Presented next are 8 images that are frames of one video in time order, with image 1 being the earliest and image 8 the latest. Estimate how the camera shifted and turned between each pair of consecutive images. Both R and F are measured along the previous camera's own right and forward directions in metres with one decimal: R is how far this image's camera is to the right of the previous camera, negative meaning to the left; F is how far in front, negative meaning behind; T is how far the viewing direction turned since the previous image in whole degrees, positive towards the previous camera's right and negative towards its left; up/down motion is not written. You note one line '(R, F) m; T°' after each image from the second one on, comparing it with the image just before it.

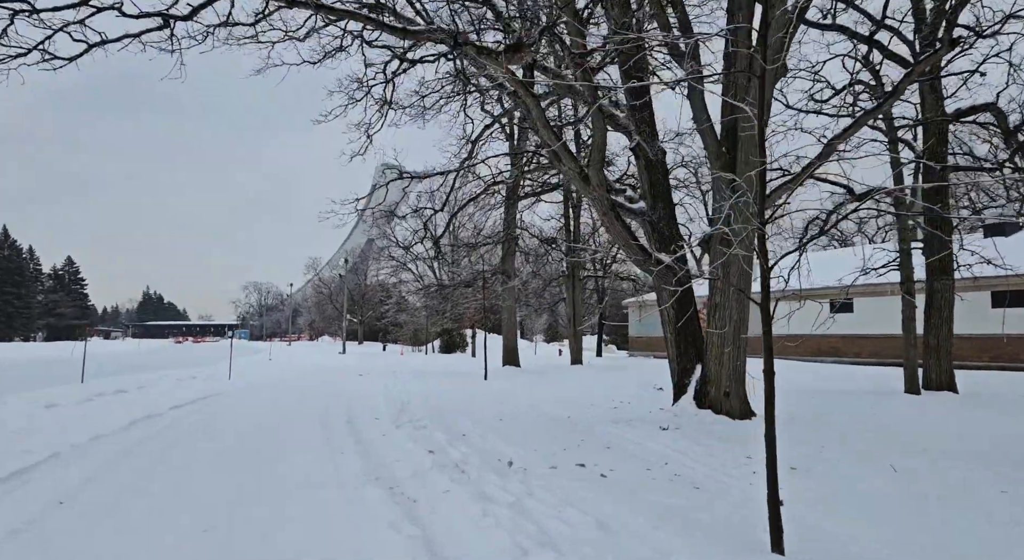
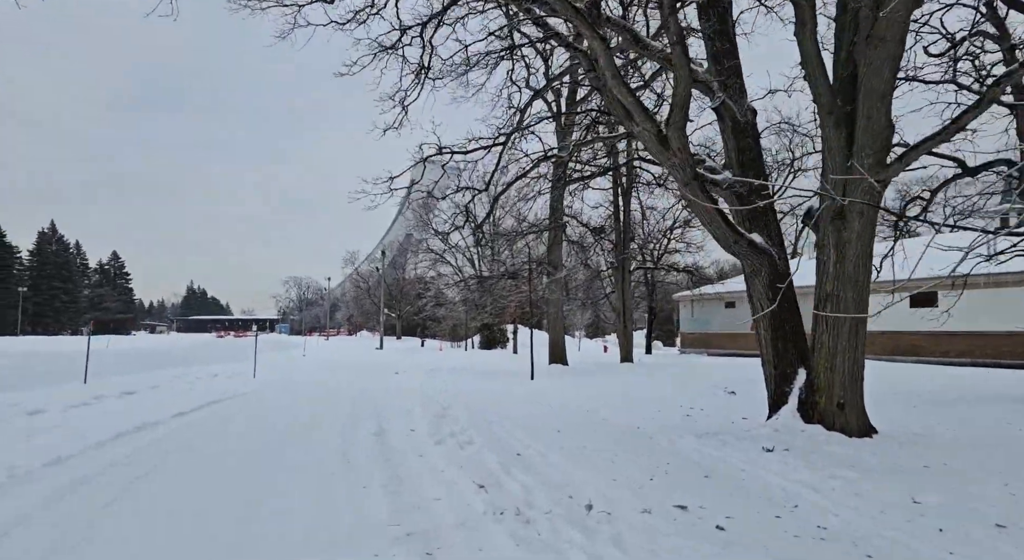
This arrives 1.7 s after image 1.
(-0.3, +1.3) m; -4°
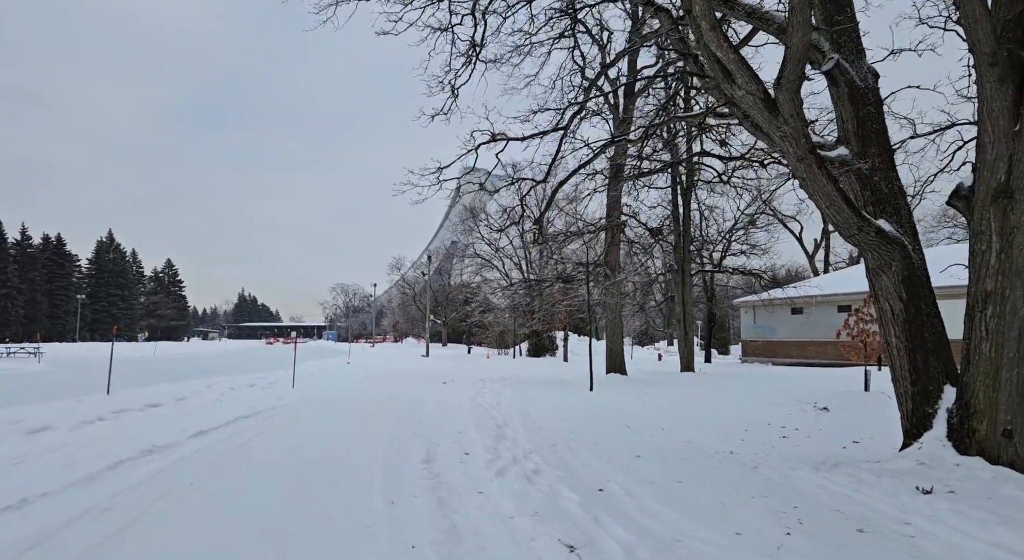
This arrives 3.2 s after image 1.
(-0.3, +1.0) m; -4°
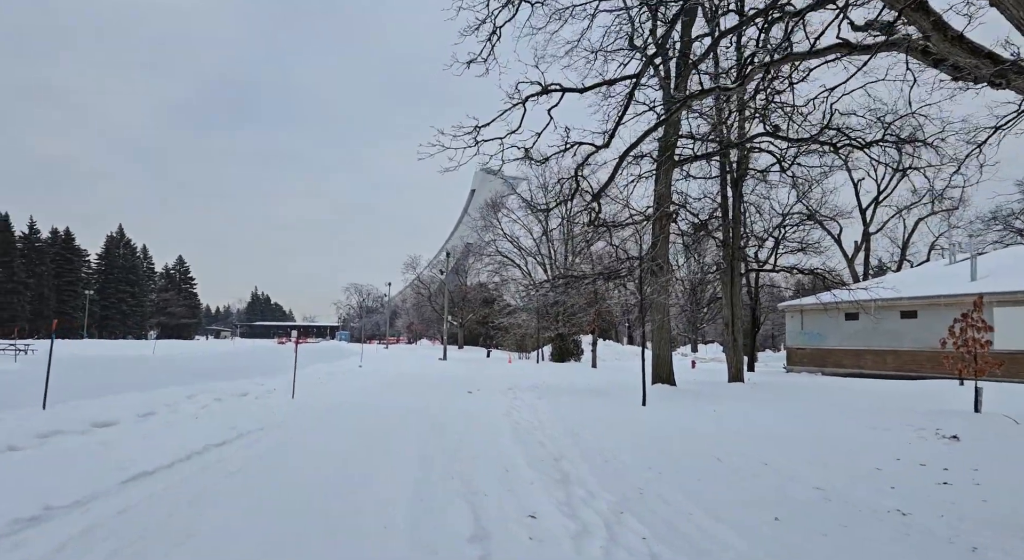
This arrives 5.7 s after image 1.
(-0.5, +1.8) m; -1°
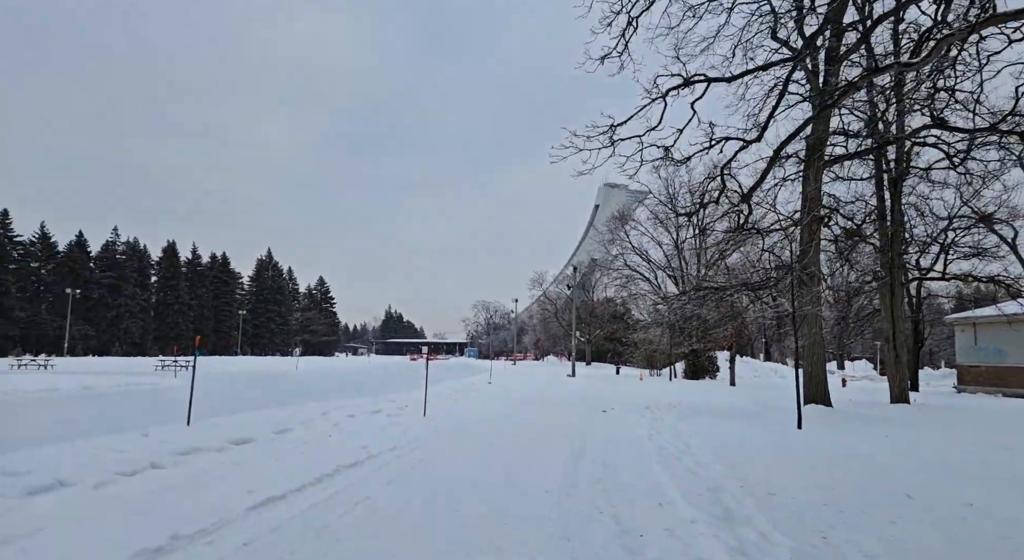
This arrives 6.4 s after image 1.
(-0.2, +0.5) m; -12°
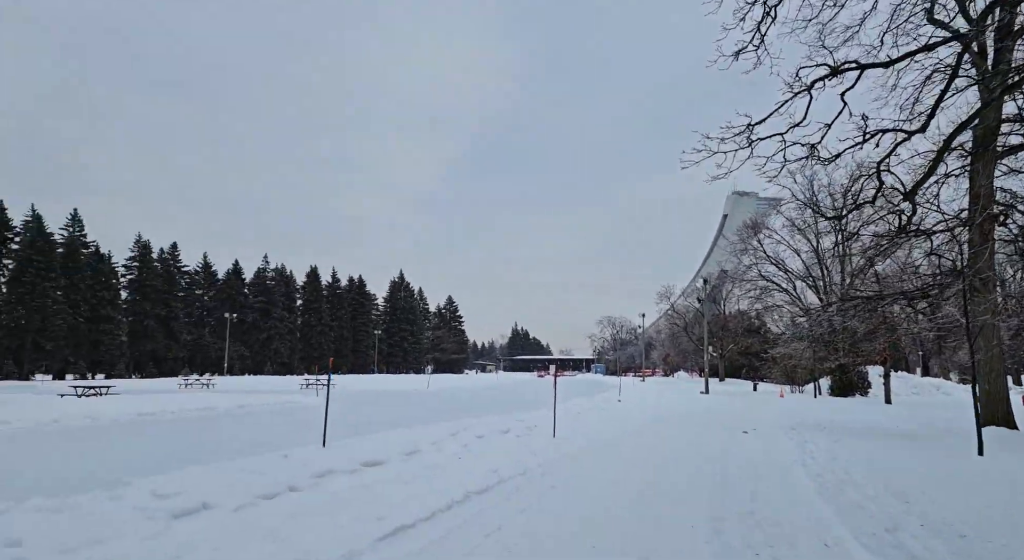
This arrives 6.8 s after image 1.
(-0.1, +0.3) m; -12°
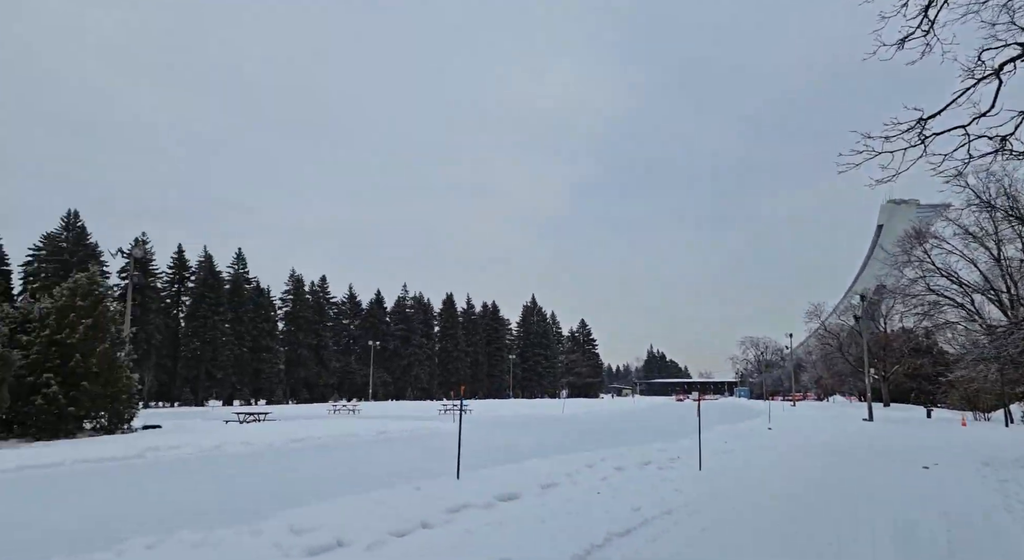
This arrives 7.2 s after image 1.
(0.0, +0.2) m; -13°
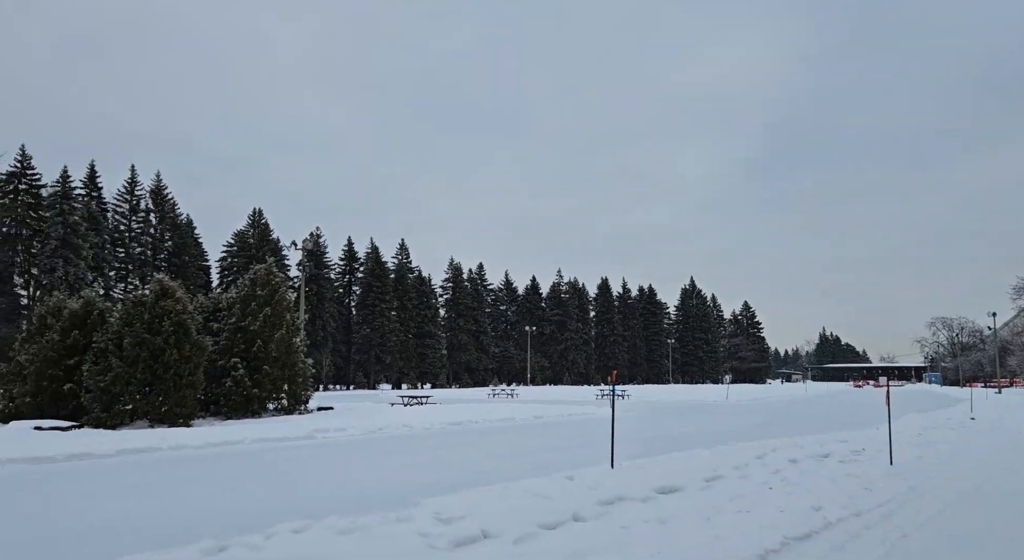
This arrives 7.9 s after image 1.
(0.0, +0.2) m; -15°
